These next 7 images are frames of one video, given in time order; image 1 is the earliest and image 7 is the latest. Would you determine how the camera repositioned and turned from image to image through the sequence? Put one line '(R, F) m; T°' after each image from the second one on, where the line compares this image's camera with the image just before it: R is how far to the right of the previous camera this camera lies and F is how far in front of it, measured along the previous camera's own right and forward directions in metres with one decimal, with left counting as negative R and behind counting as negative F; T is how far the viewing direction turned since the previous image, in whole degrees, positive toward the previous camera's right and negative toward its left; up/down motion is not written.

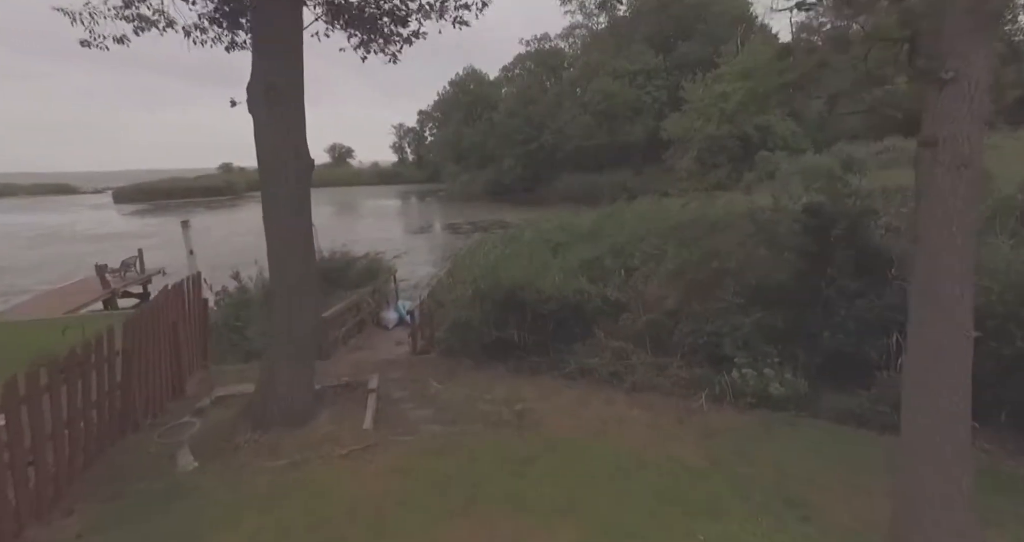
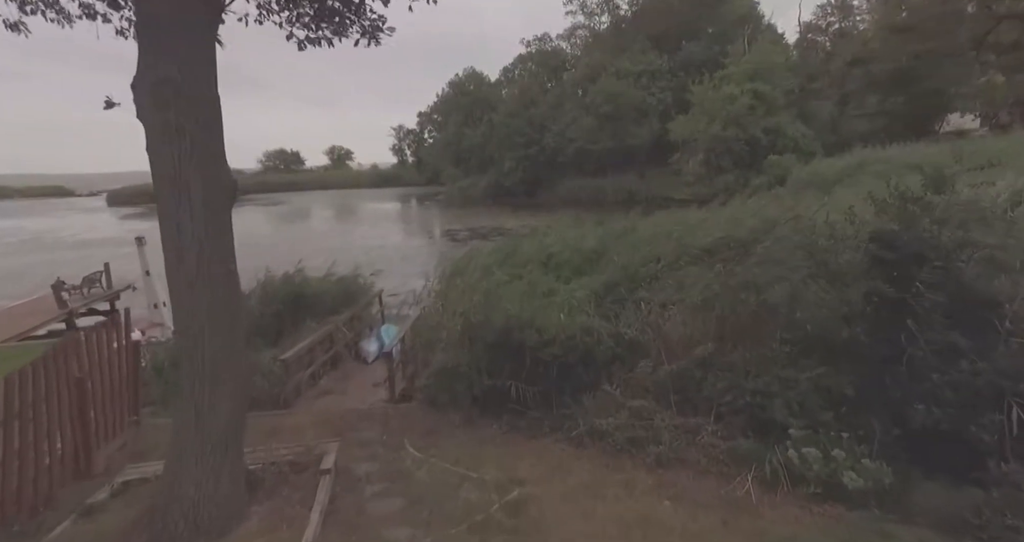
(+0.1, +1.1) m; 0°
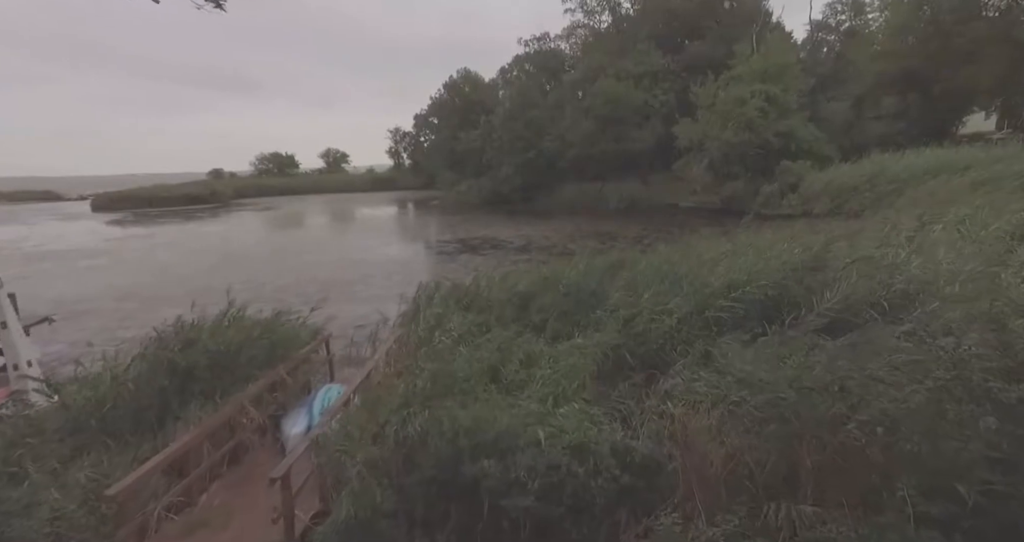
(+0.3, +2.0) m; 0°
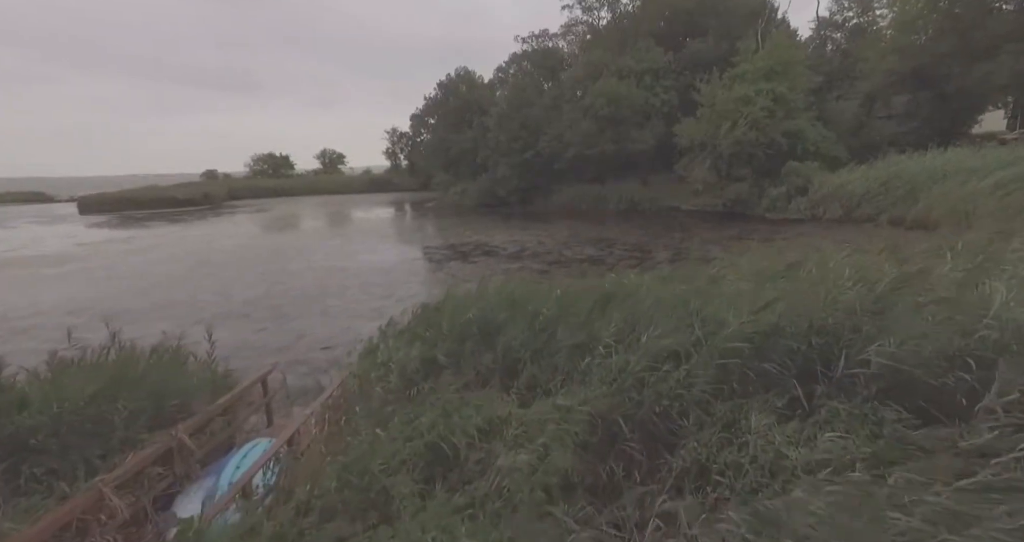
(+0.3, +1.4) m; 0°
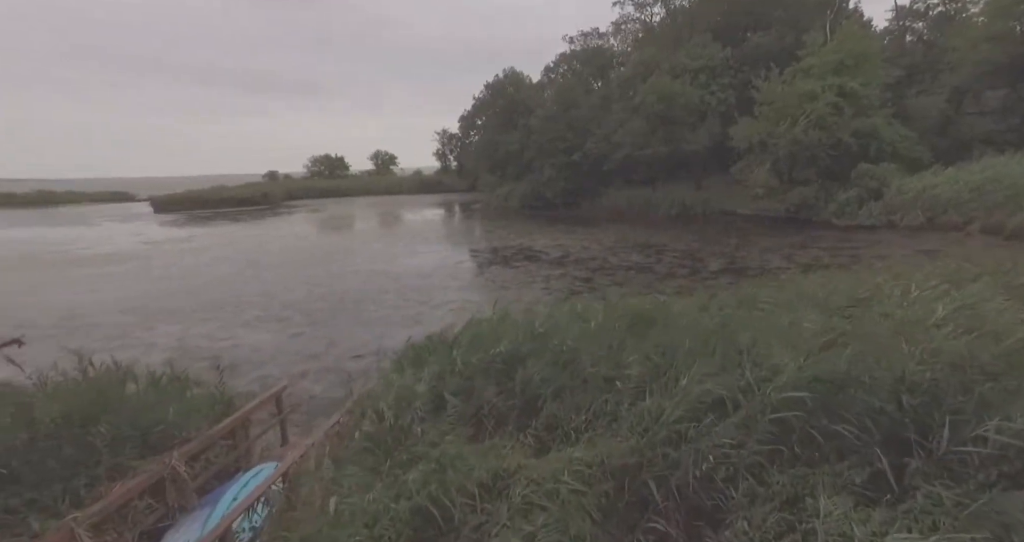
(+0.3, +0.7) m; -5°
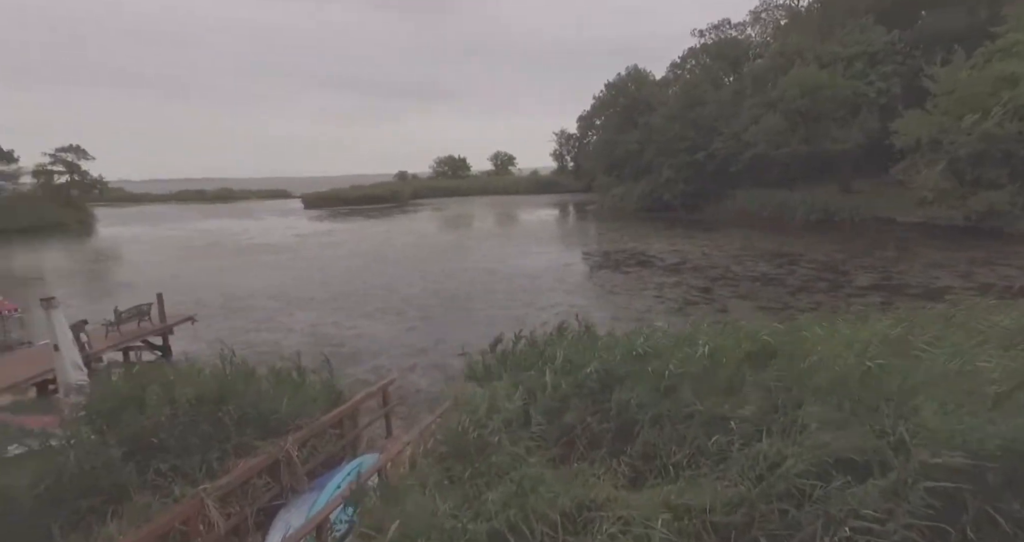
(+0.1, +0.3) m; -12°
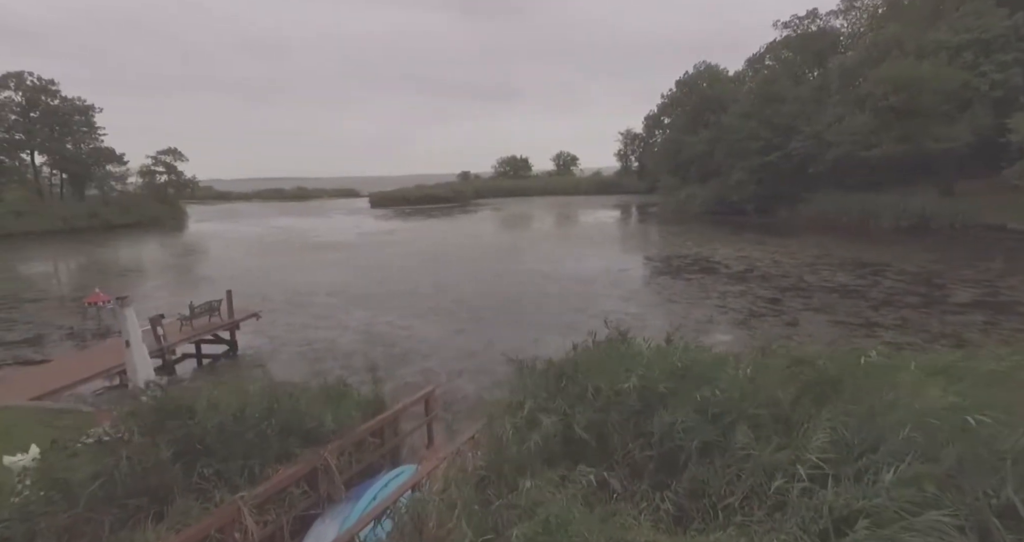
(+0.2, +0.3) m; -6°
